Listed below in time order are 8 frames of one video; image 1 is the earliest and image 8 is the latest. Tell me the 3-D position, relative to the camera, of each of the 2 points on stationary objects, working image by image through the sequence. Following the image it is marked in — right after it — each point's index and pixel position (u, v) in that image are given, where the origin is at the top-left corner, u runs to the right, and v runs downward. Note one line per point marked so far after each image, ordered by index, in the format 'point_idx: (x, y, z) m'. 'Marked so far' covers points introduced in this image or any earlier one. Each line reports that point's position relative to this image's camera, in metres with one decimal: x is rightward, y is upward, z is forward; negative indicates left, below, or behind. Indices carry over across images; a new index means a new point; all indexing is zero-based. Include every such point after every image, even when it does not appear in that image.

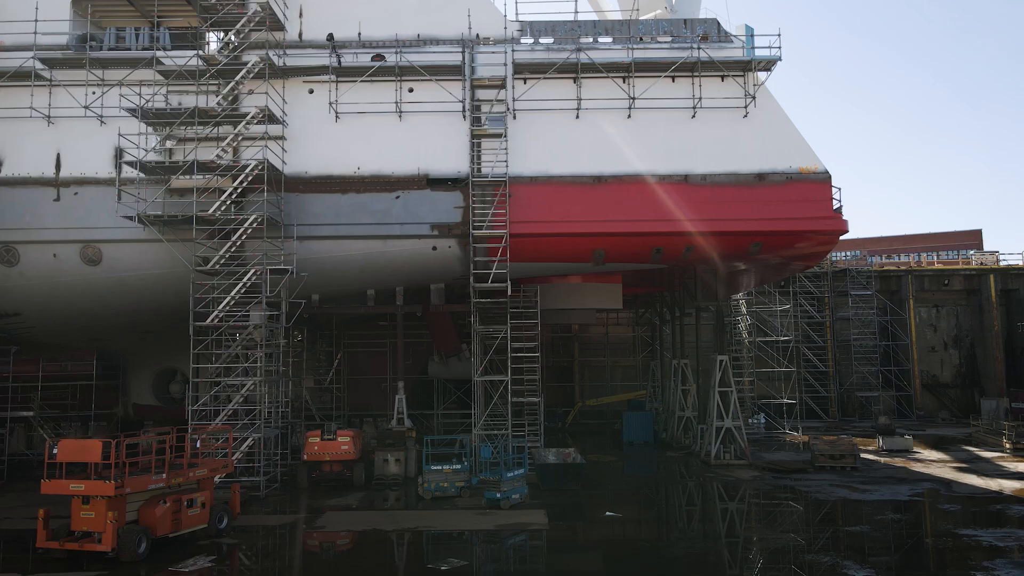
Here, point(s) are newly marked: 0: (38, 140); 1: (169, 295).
0: (-10.0, +3.1, +15.0) m
1: (-7.7, -0.2, +15.9) m
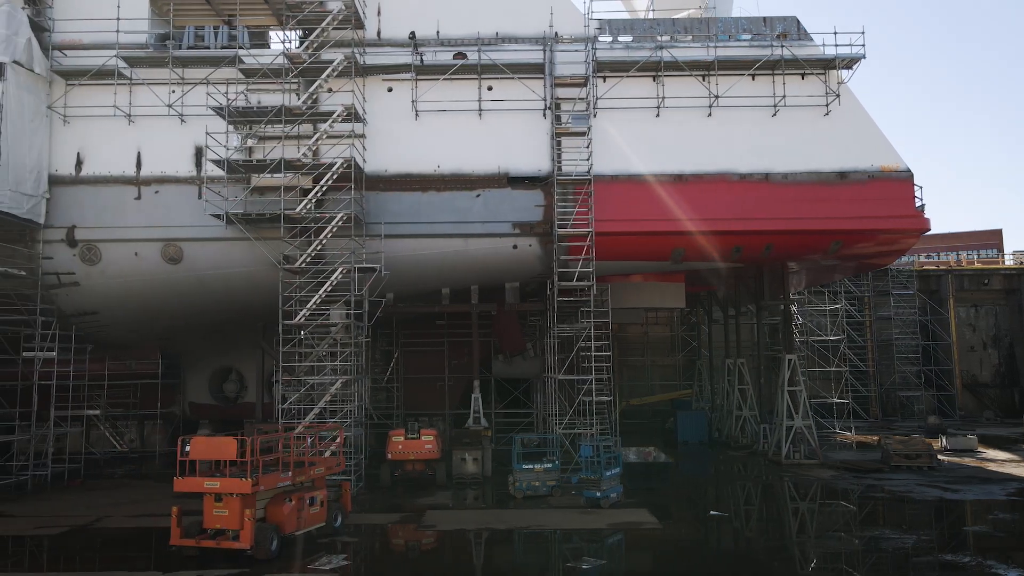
0: (-8.3, +3.2, +15.0) m
1: (-6.0, -0.2, +15.9) m
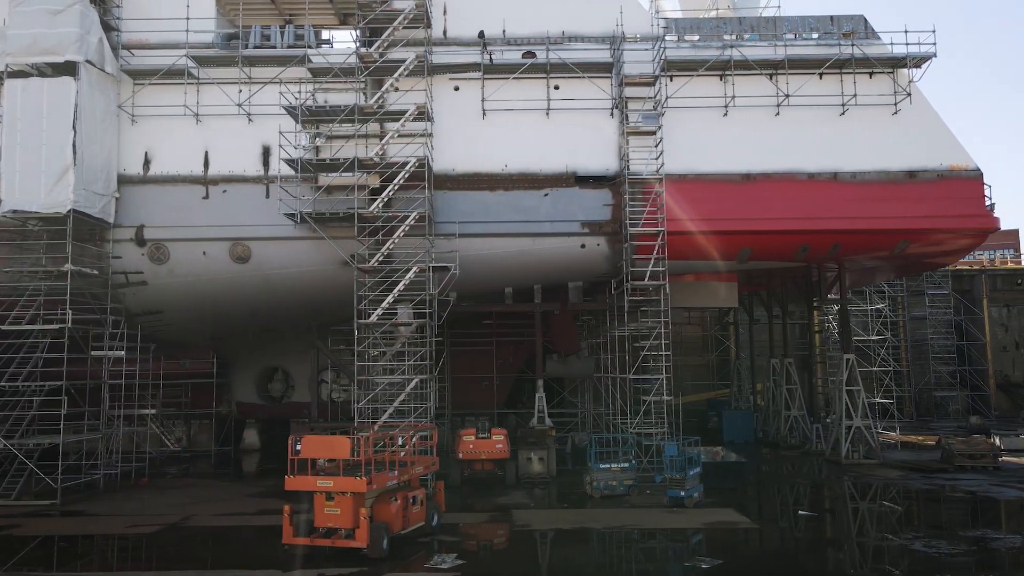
0: (-6.9, +3.2, +15.0) m
1: (-4.5, -0.2, +15.9) m
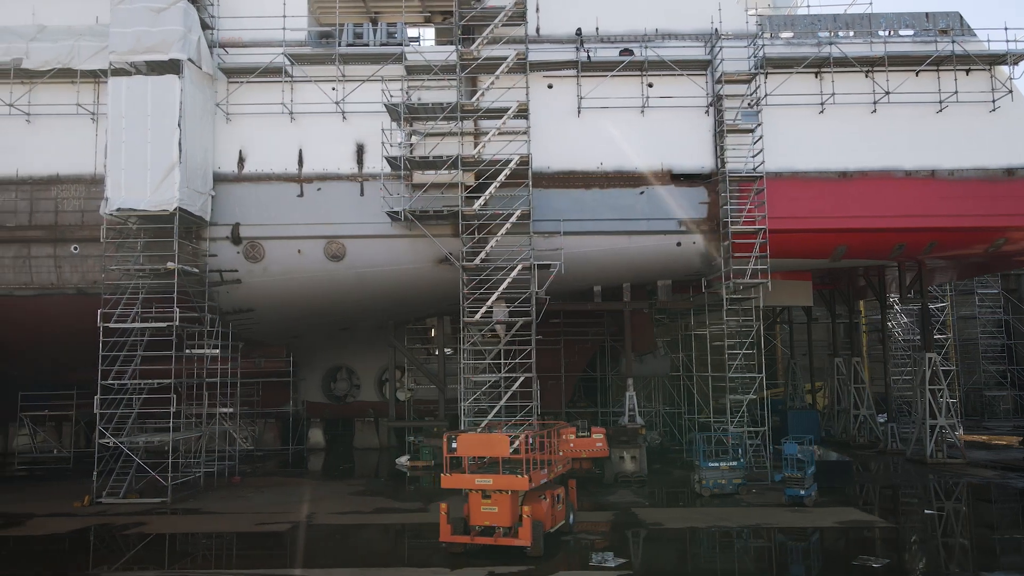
0: (-4.9, +3.2, +15.0) m
1: (-2.5, -0.2, +15.9) m
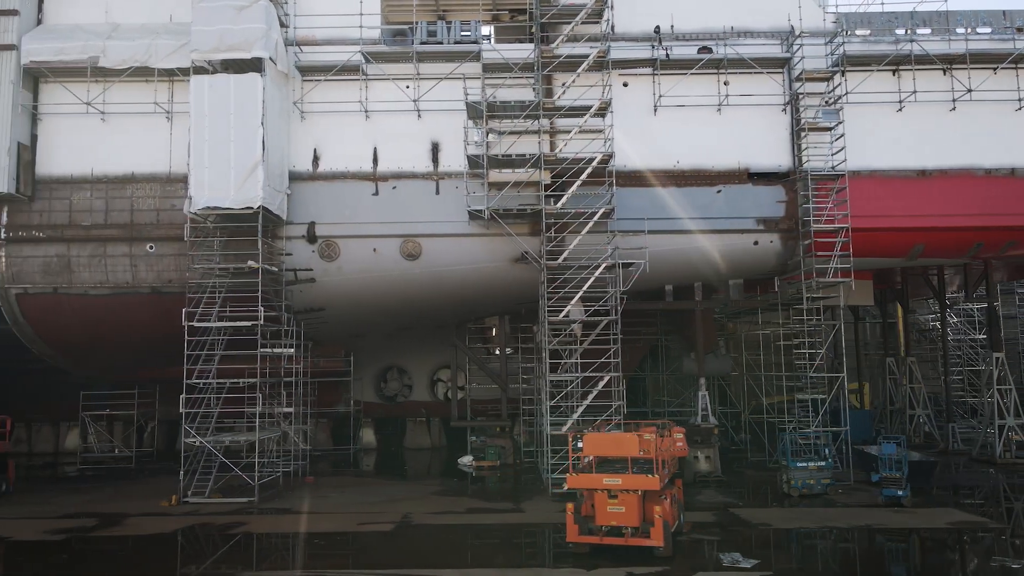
0: (-3.3, +3.2, +14.9) m
1: (-0.9, -0.1, +15.8) m
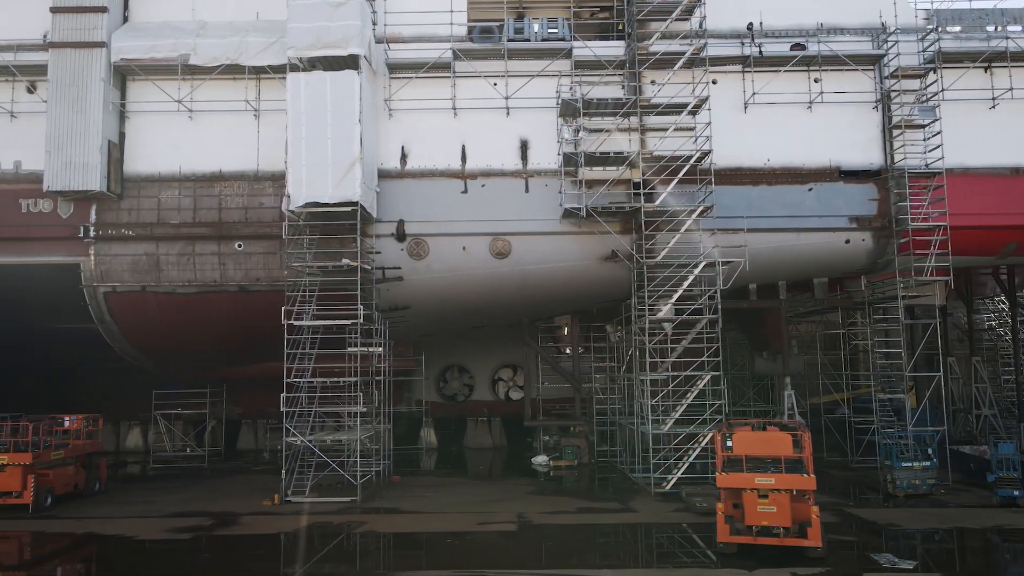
0: (-1.4, +3.3, +14.9) m
1: (+1.0, -0.1, +15.7) m
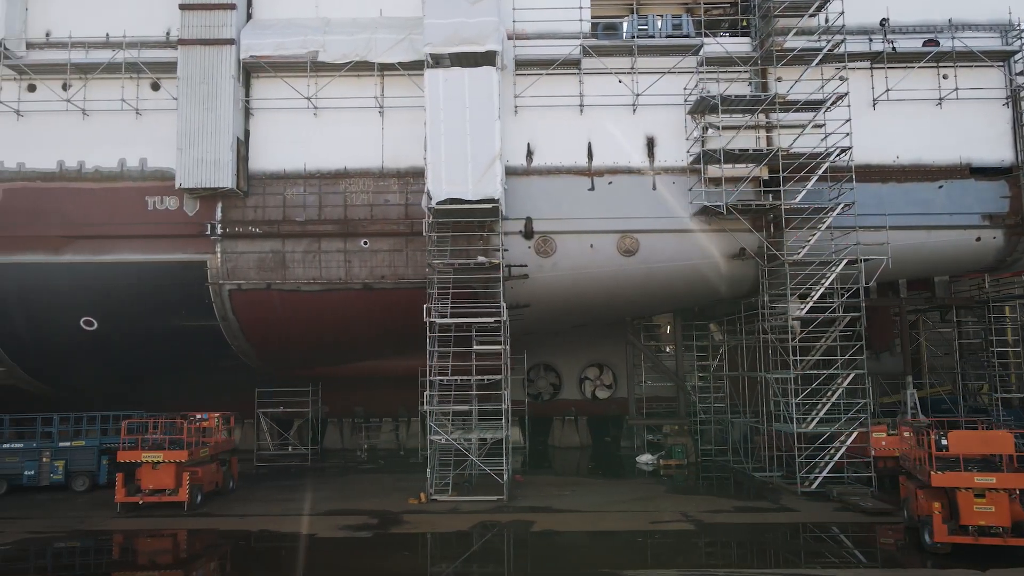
0: (+1.3, +3.3, +14.8) m
1: (+3.6, -0.1, +15.6) m
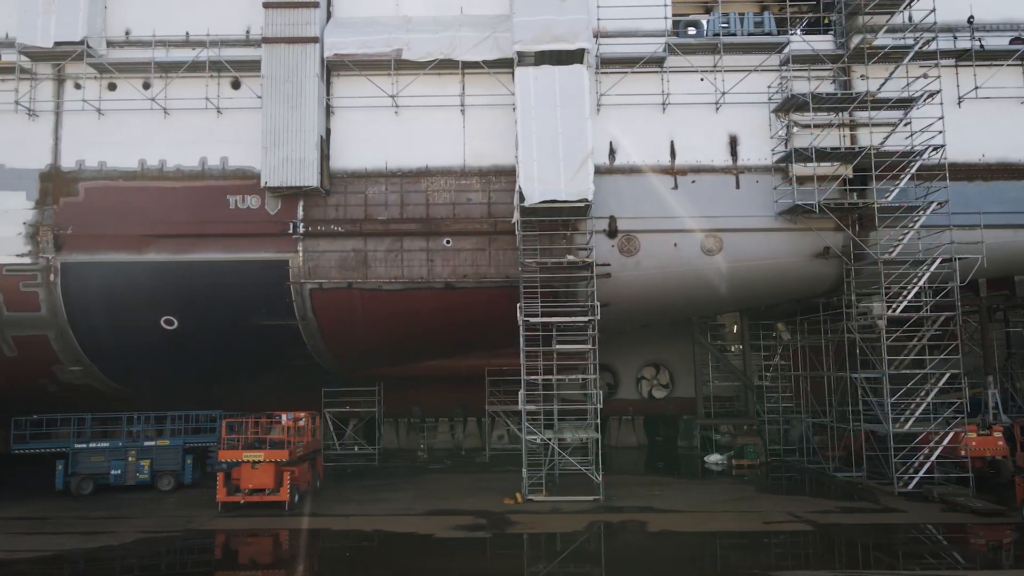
0: (+3.0, +3.3, +14.7) m
1: (+5.4, 0.0, +15.6) m
